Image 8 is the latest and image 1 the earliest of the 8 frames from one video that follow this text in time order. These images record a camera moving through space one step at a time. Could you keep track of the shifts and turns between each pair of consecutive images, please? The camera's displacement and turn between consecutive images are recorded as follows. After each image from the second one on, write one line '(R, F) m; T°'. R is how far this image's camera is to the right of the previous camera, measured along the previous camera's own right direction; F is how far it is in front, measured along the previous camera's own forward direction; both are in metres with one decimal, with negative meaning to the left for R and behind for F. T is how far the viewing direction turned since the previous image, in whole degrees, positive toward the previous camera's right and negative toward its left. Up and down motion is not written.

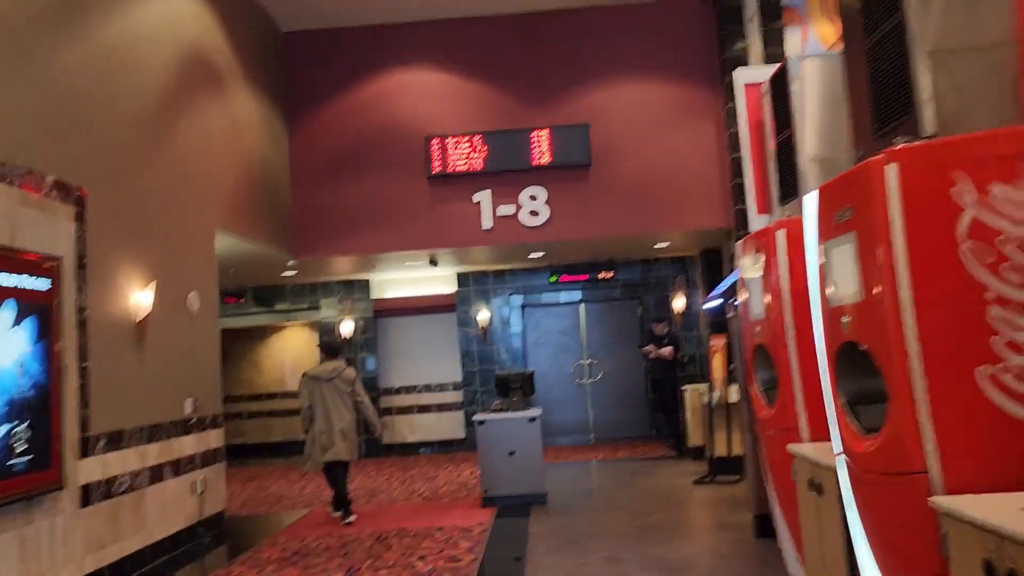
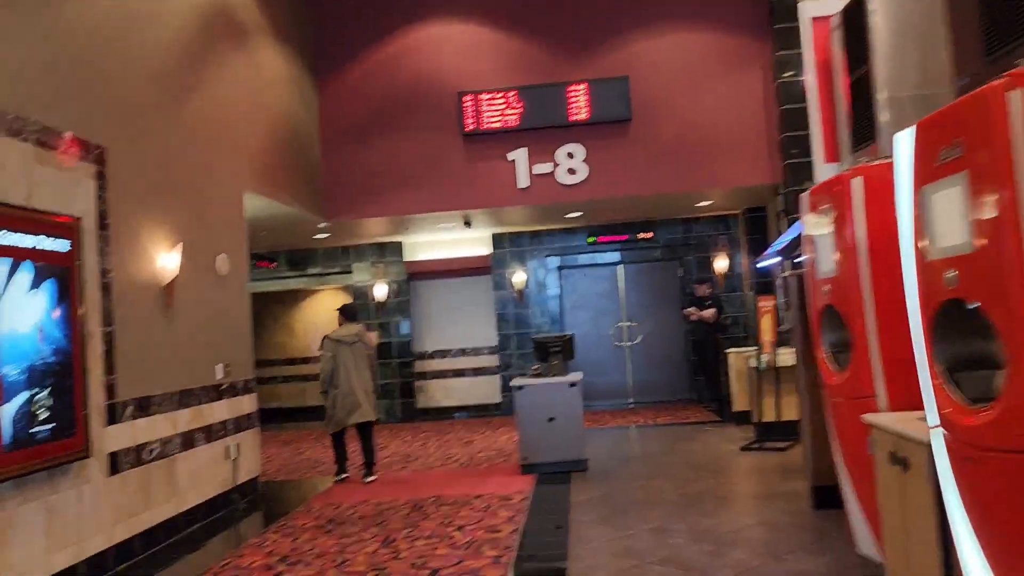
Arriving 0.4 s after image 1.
(0.0, +0.3) m; -2°
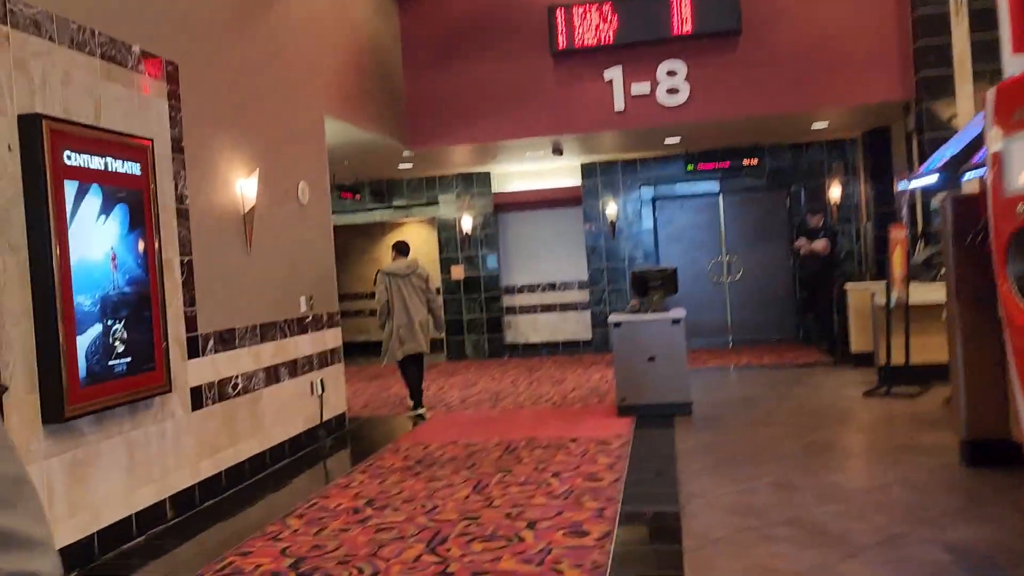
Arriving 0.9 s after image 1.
(-0.1, +0.4) m; -6°
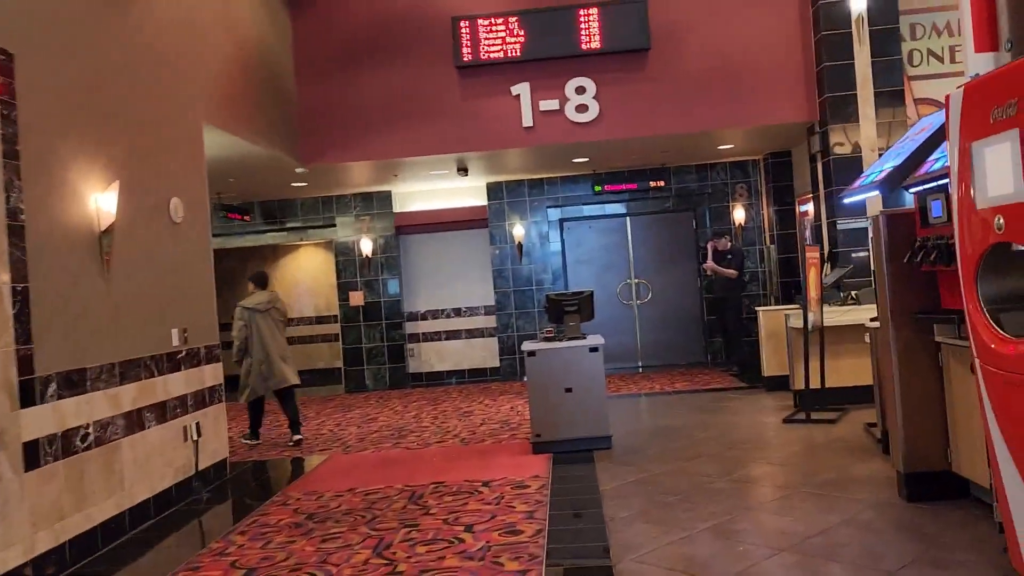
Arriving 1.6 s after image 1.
(0.0, +0.5) m; +7°
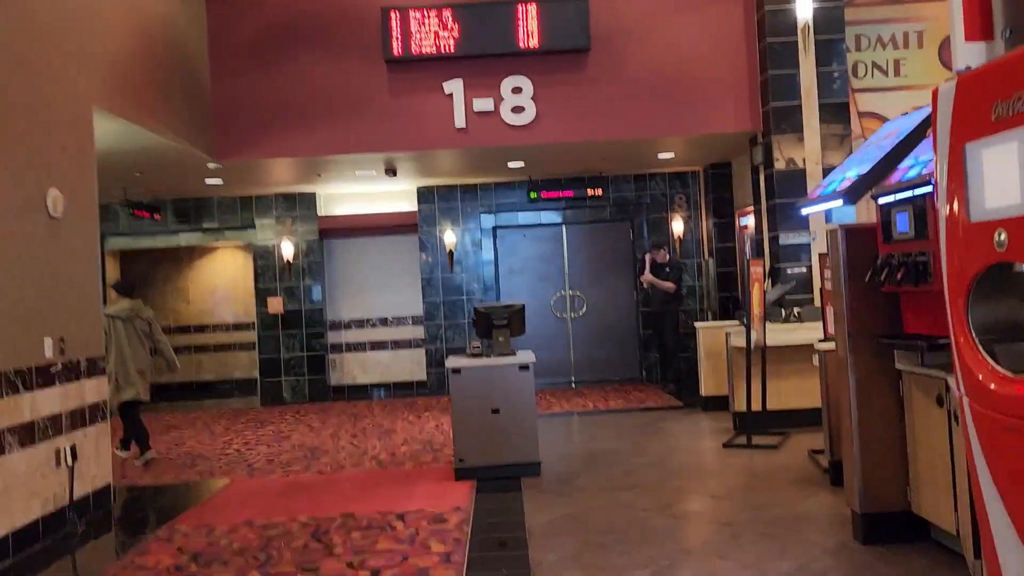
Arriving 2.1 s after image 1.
(+0.1, +0.5) m; +4°
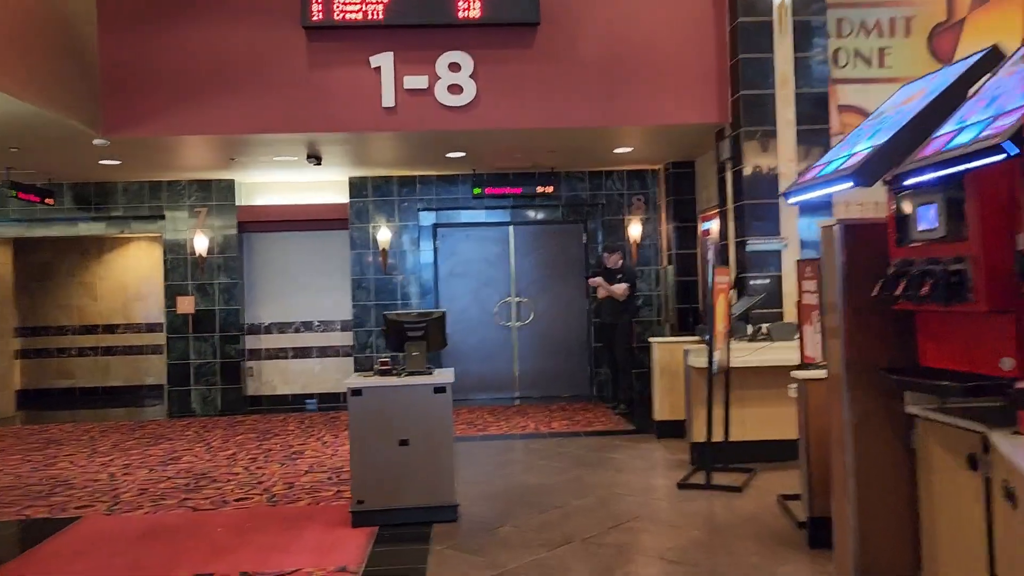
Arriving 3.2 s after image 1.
(+0.2, +0.9) m; +3°
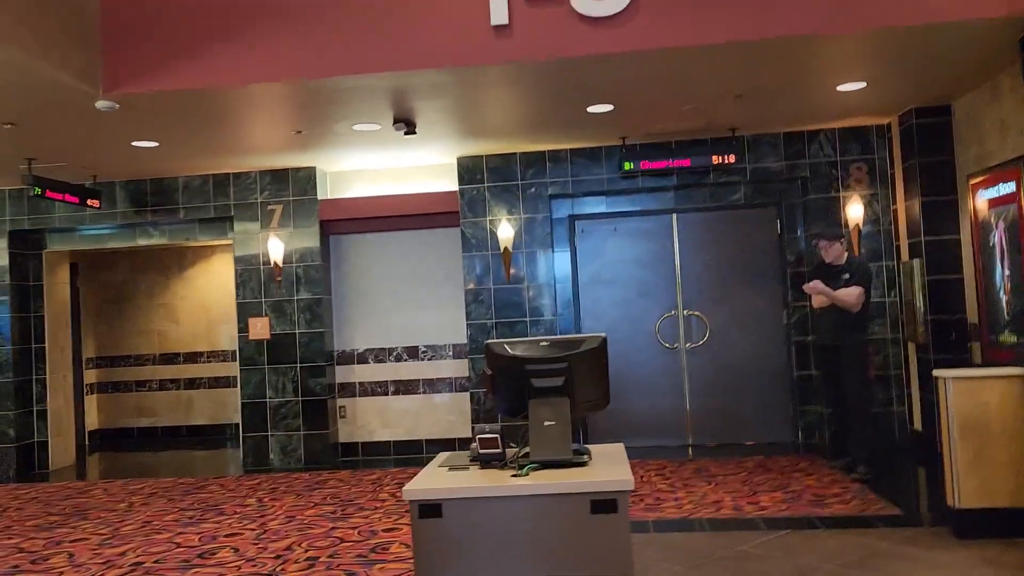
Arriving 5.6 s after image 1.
(-0.3, +2.3) m; -9°
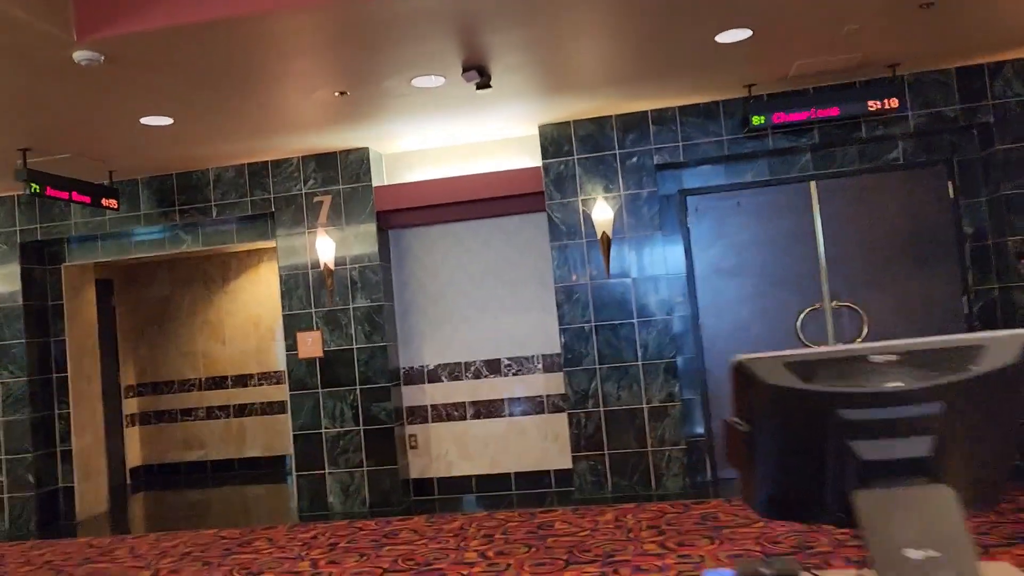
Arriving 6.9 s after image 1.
(-0.3, +1.3) m; -4°
